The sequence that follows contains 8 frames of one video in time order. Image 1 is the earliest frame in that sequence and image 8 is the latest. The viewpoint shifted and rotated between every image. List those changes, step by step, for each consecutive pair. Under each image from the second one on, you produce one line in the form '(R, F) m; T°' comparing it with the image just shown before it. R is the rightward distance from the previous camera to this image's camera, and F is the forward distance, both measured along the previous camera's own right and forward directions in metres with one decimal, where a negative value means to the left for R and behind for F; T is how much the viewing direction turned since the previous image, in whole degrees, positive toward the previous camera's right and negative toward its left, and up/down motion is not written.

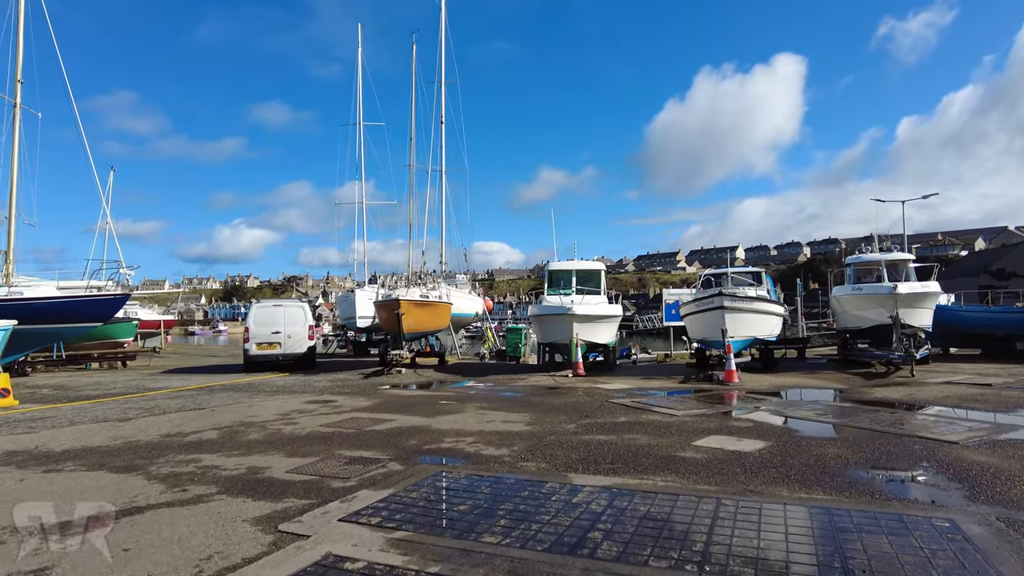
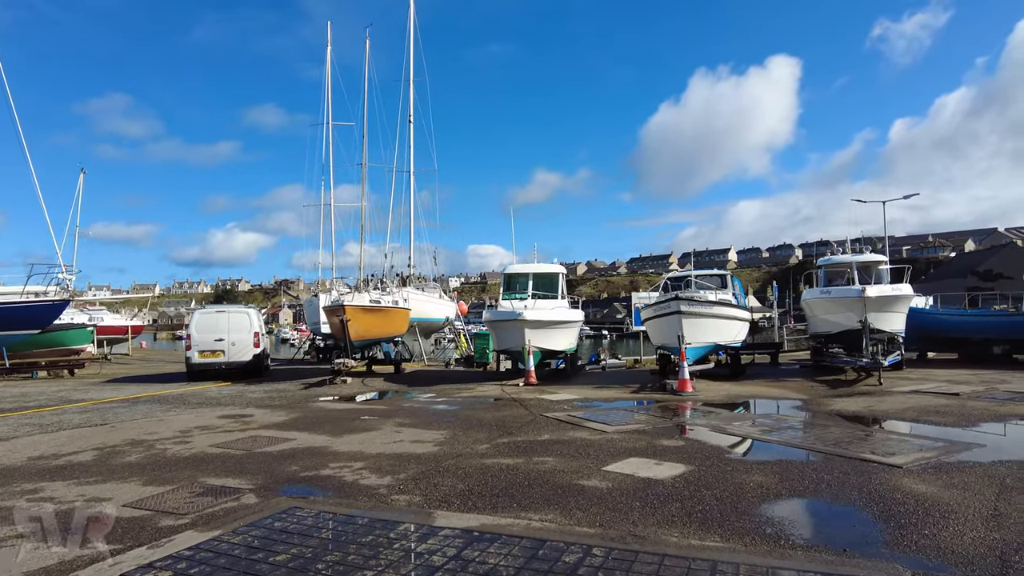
(+1.0, +0.7) m; 0°
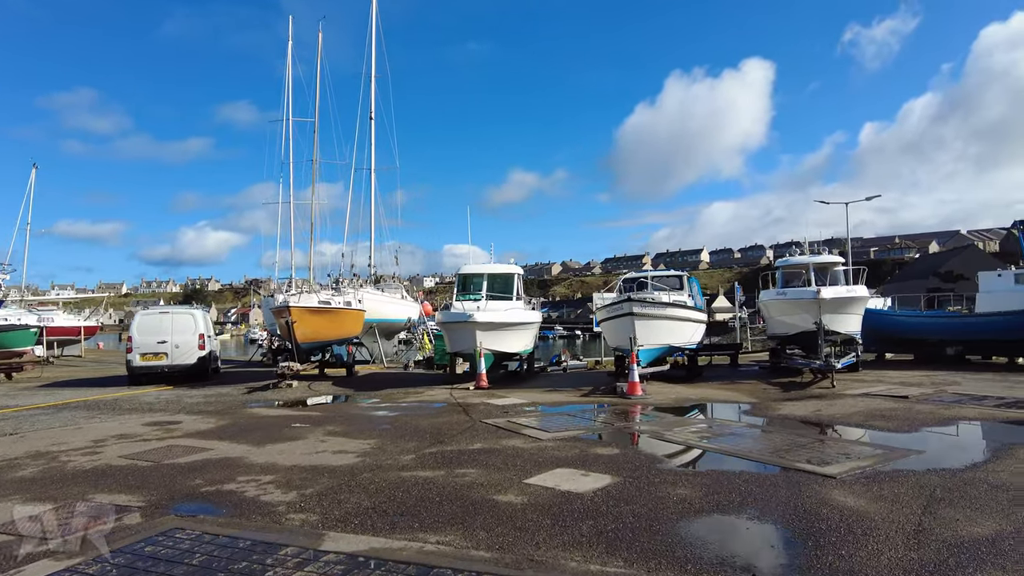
(+0.5, +0.3) m; +2°
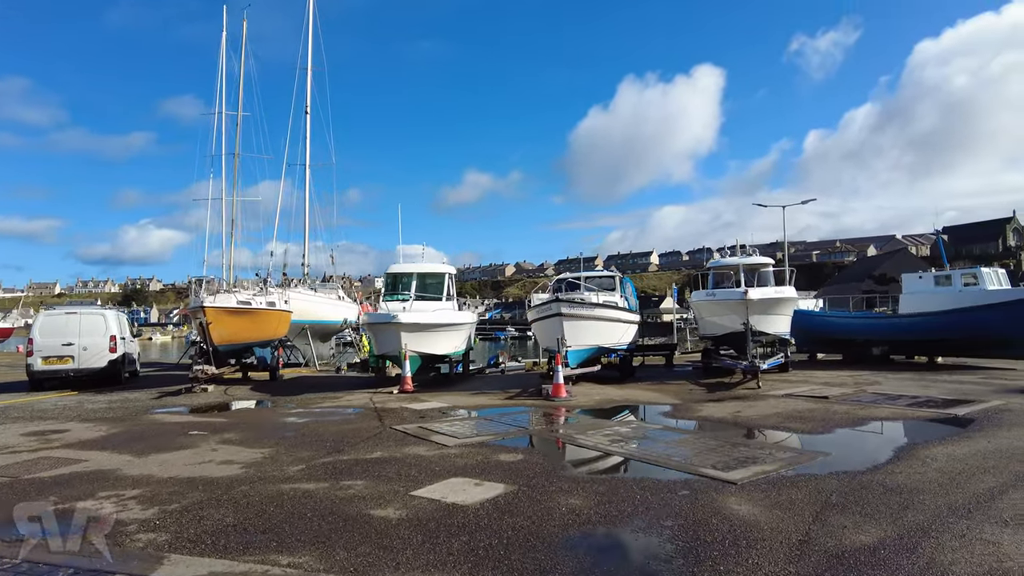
(+0.5, +0.3) m; +4°
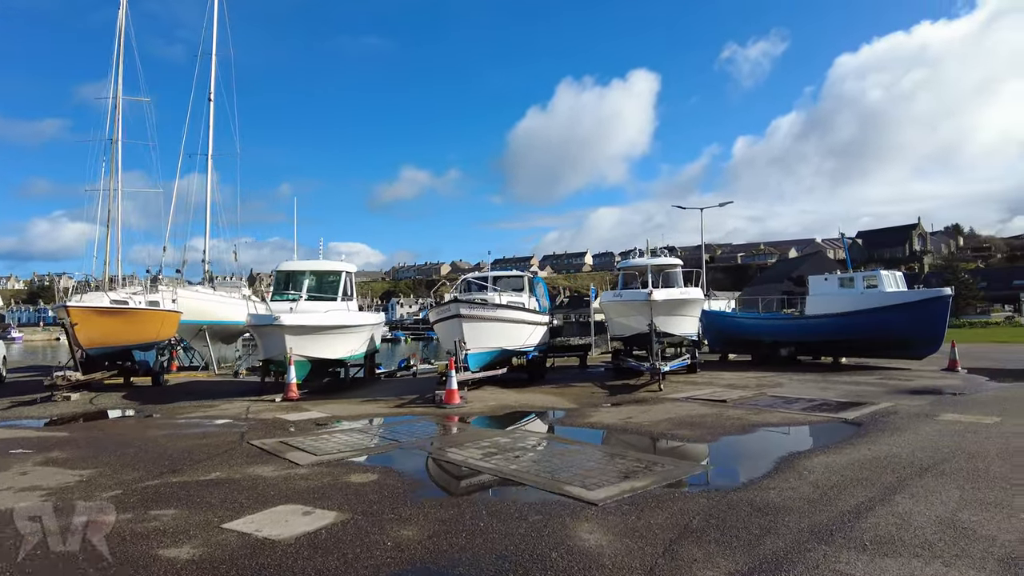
(+0.7, +0.6) m; +5°
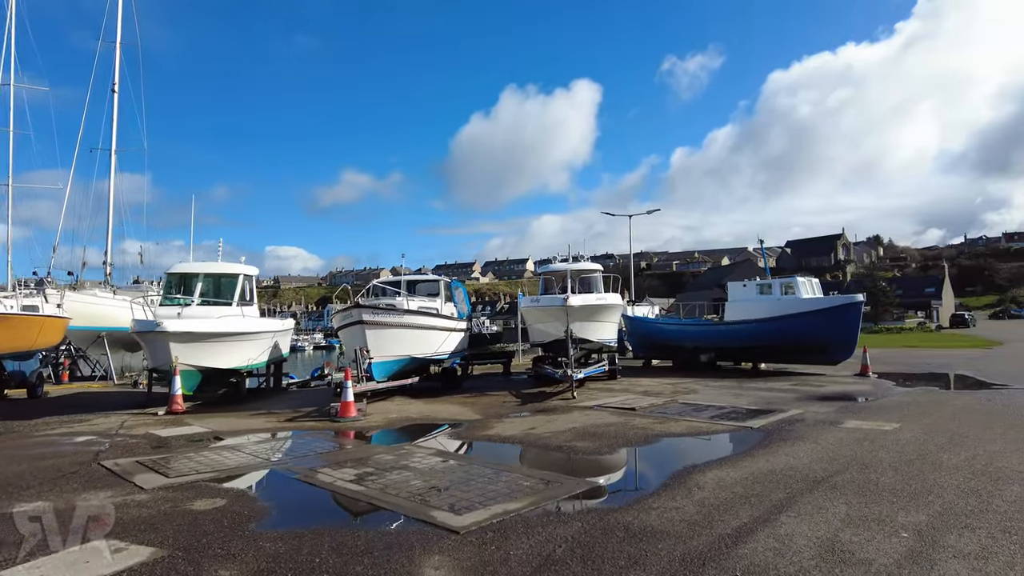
(+0.6, +0.5) m; +5°
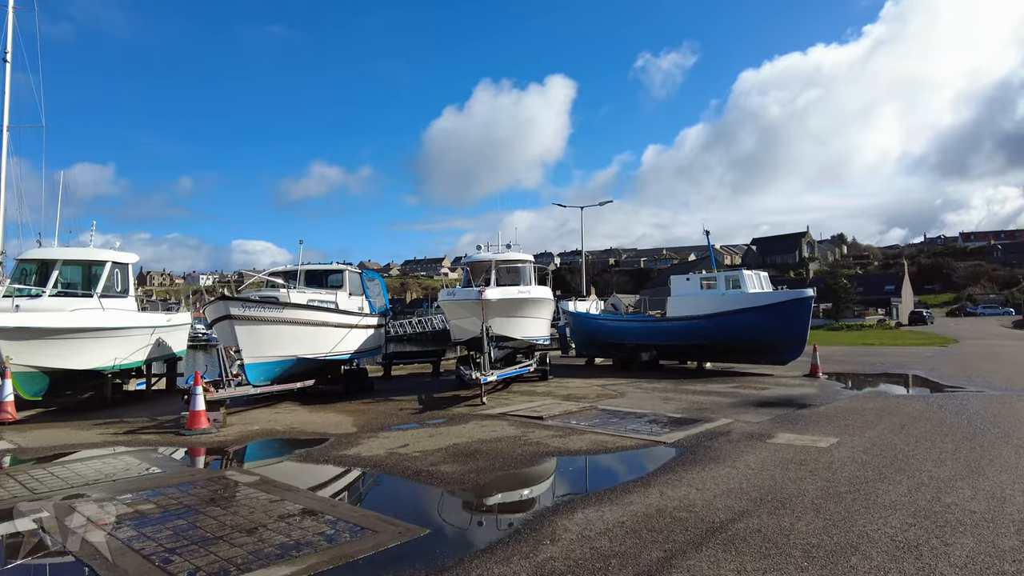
(+1.0, +1.4) m; +2°
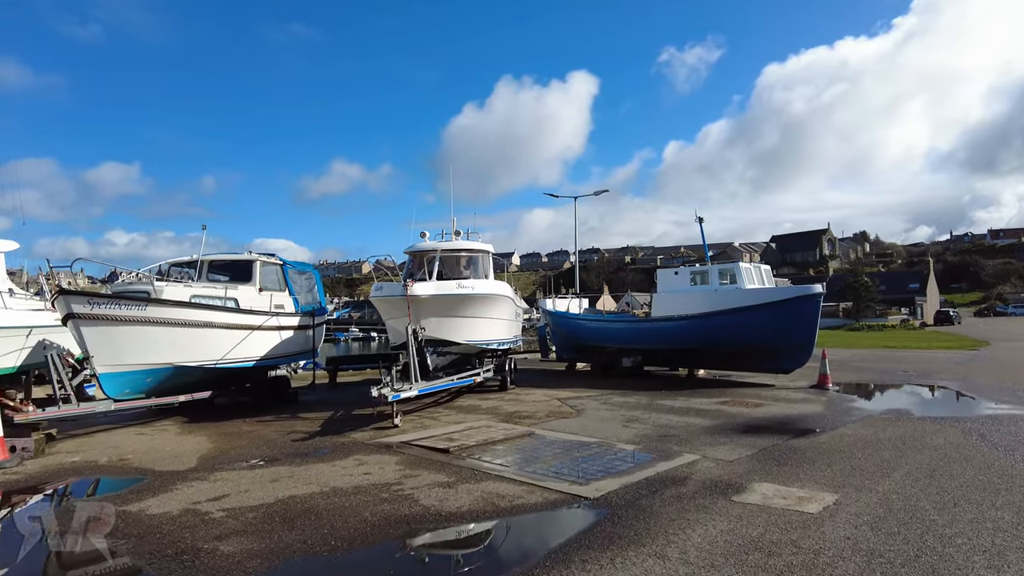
(+1.1, +2.0) m; -2°
